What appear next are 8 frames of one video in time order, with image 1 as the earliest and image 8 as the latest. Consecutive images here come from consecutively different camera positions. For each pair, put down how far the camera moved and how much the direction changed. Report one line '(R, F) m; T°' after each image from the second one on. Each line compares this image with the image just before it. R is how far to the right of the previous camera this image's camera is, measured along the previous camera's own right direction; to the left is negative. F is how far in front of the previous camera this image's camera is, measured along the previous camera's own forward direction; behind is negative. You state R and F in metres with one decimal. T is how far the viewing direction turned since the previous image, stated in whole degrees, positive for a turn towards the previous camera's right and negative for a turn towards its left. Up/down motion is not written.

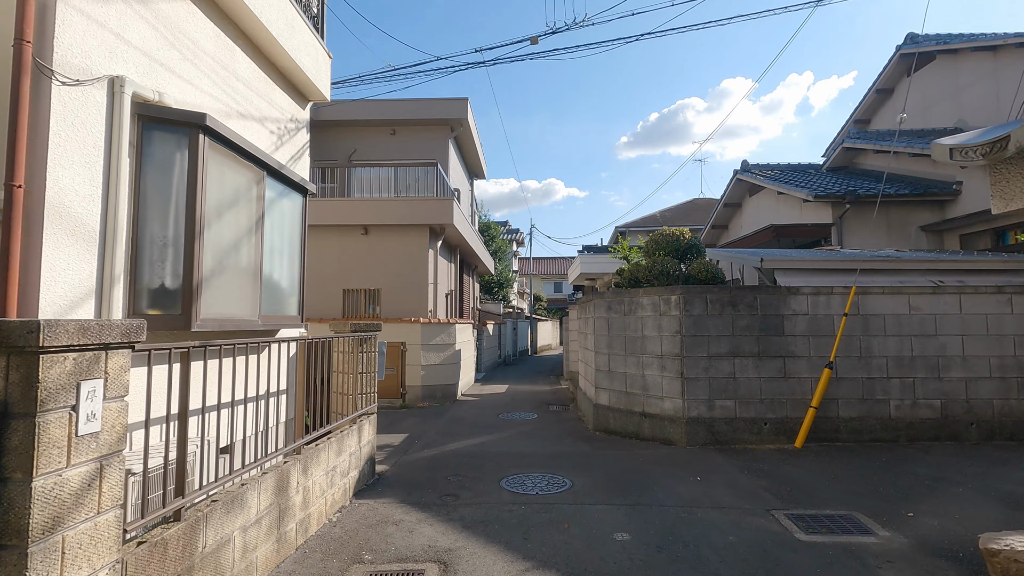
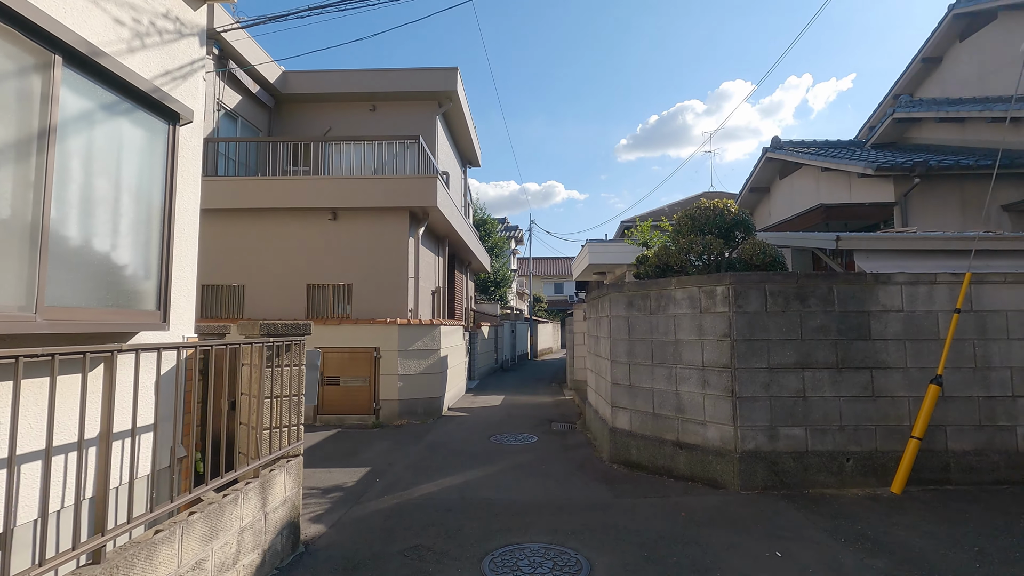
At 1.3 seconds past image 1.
(+0.1, +1.7) m; 0°
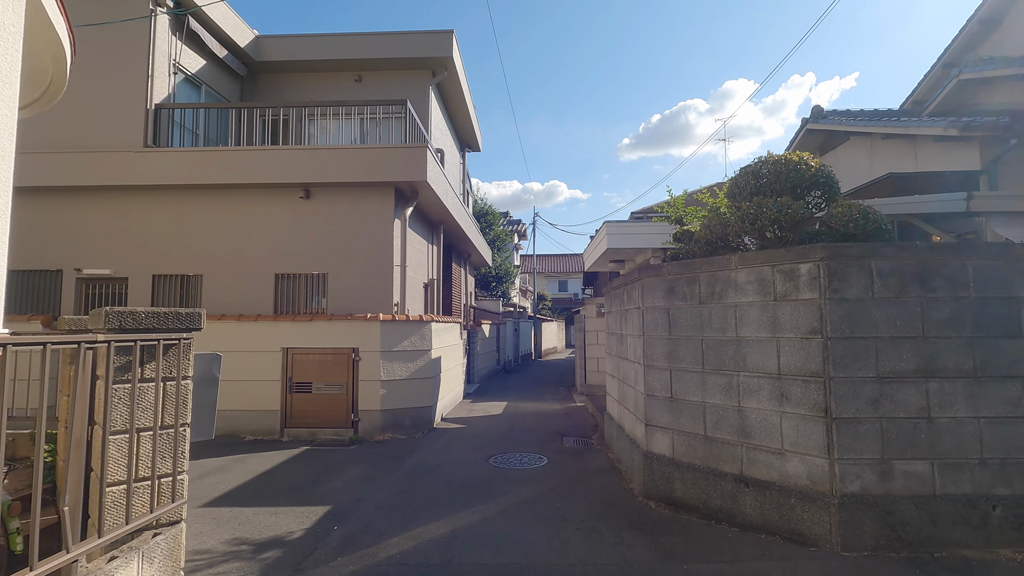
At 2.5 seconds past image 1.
(0.0, +1.4) m; 0°
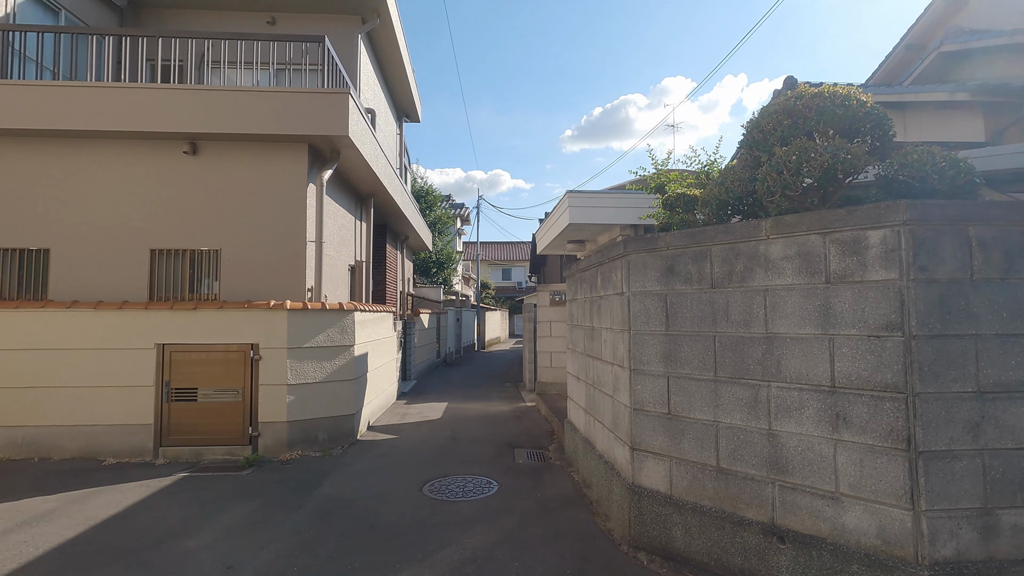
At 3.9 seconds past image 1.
(0.0, +1.3) m; +6°
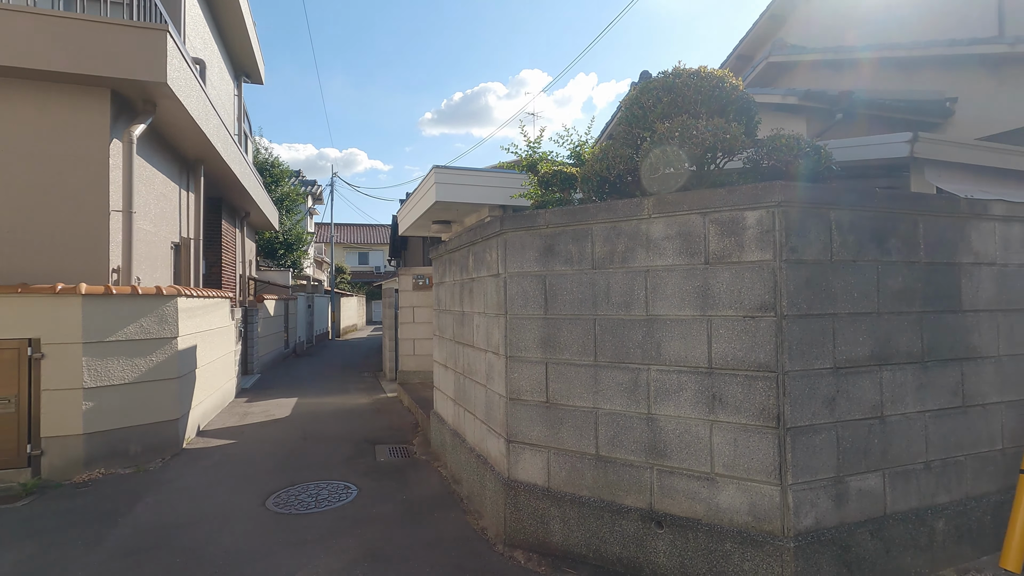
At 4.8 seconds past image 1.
(0.0, +0.4) m; +15°
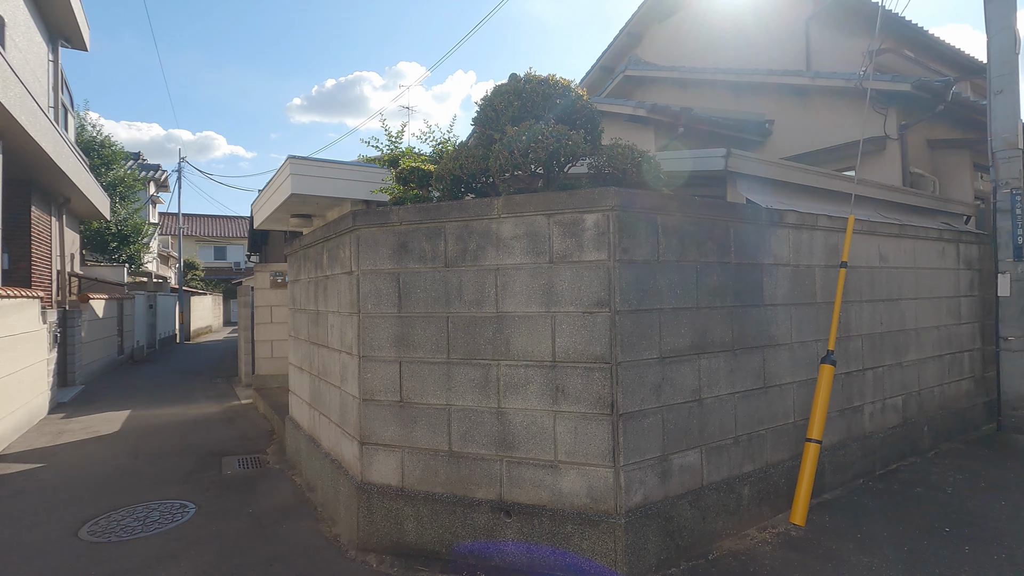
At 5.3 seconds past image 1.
(+0.1, 0.0) m; +13°
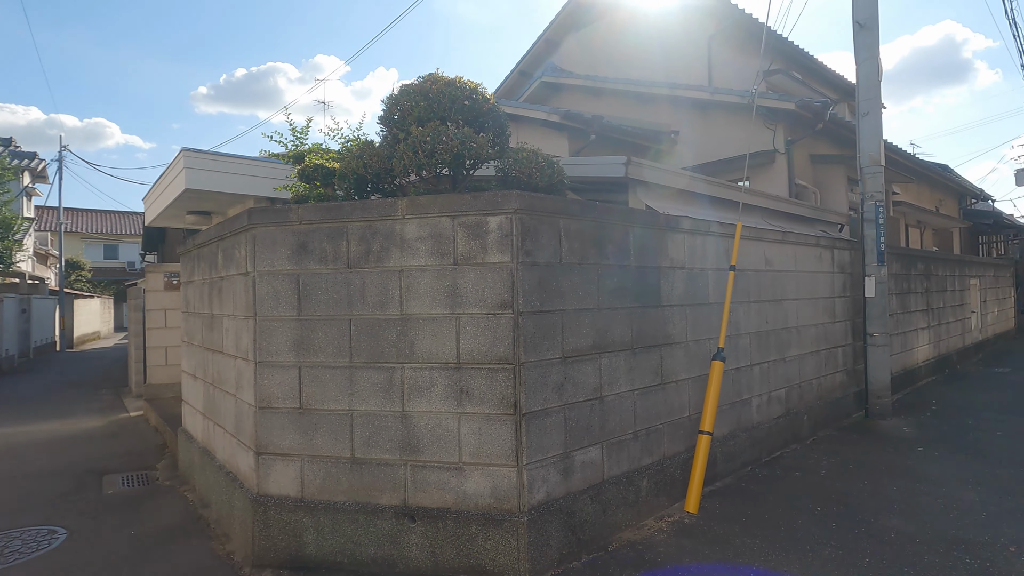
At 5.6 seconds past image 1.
(+0.1, 0.0) m; +8°
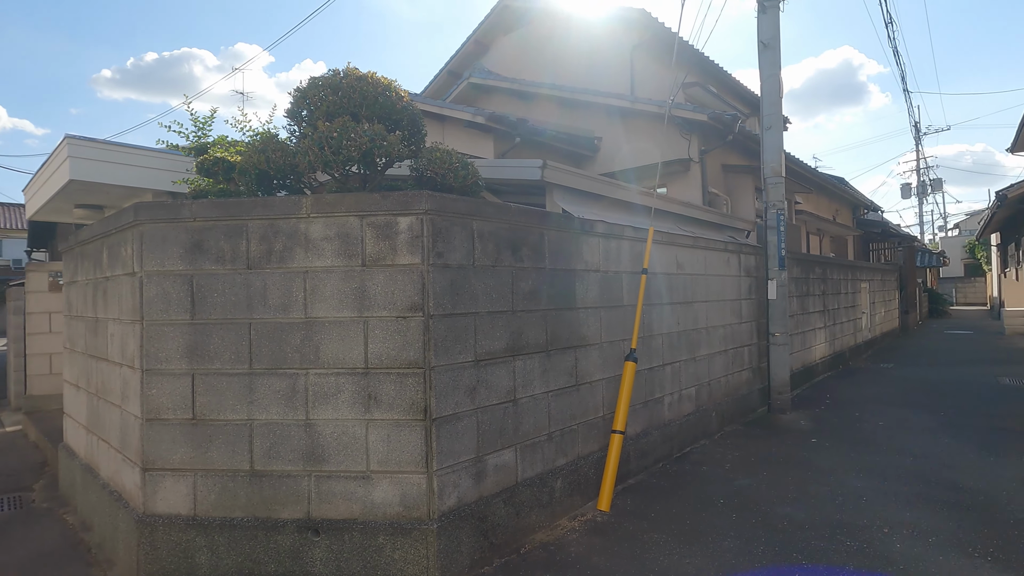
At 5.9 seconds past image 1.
(+0.1, 0.0) m; +7°
